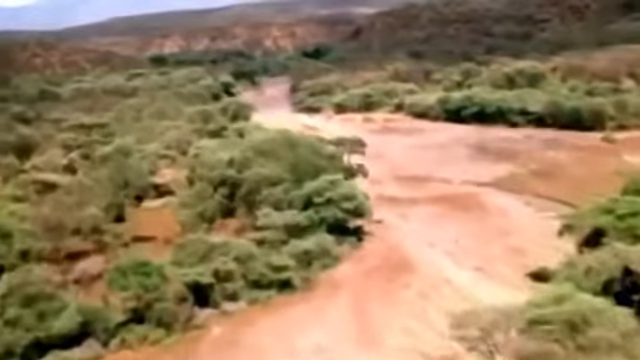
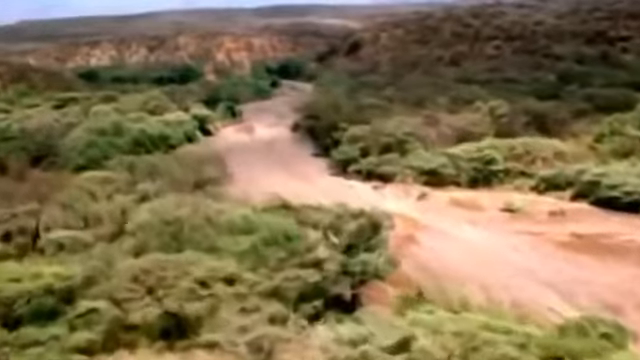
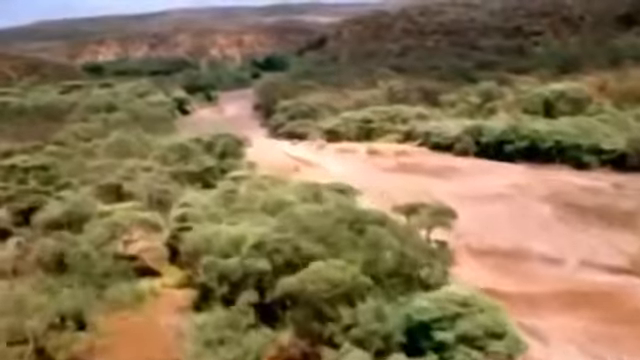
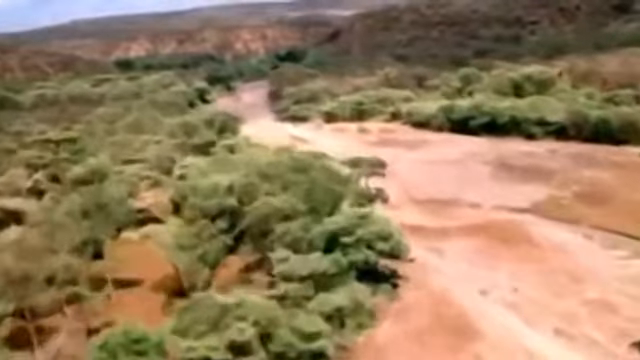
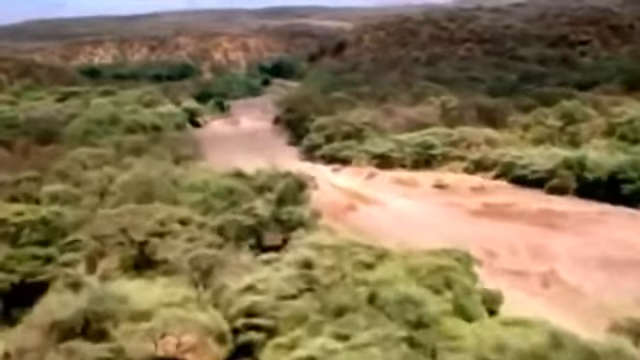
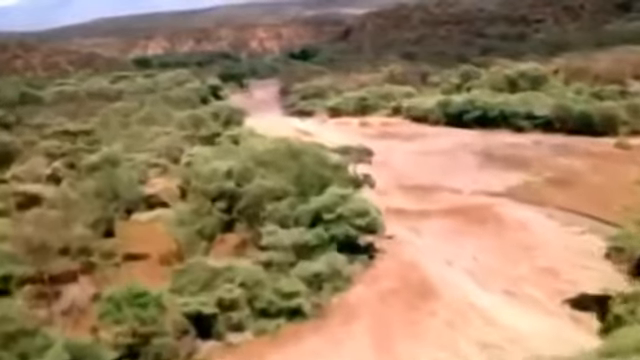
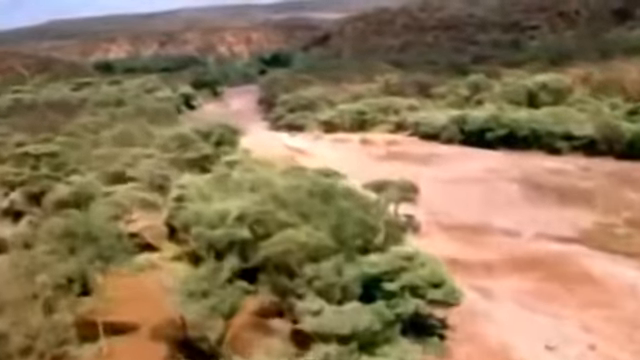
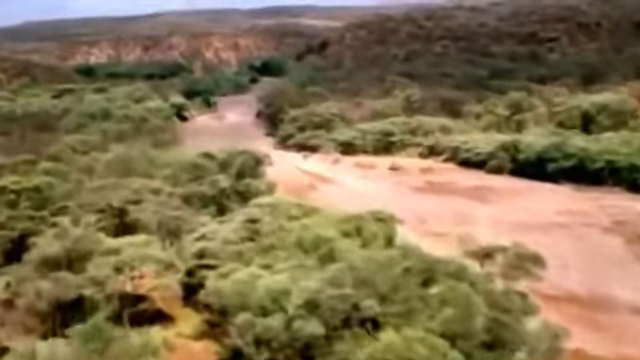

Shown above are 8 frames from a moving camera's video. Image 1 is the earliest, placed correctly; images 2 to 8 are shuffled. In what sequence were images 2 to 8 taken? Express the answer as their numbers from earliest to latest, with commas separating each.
6, 4, 7, 3, 8, 5, 2
